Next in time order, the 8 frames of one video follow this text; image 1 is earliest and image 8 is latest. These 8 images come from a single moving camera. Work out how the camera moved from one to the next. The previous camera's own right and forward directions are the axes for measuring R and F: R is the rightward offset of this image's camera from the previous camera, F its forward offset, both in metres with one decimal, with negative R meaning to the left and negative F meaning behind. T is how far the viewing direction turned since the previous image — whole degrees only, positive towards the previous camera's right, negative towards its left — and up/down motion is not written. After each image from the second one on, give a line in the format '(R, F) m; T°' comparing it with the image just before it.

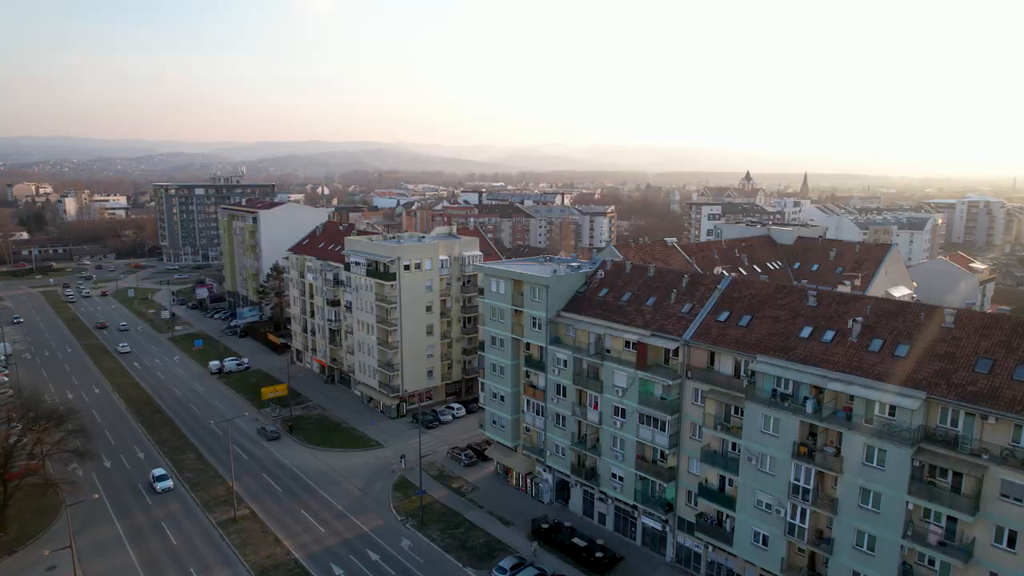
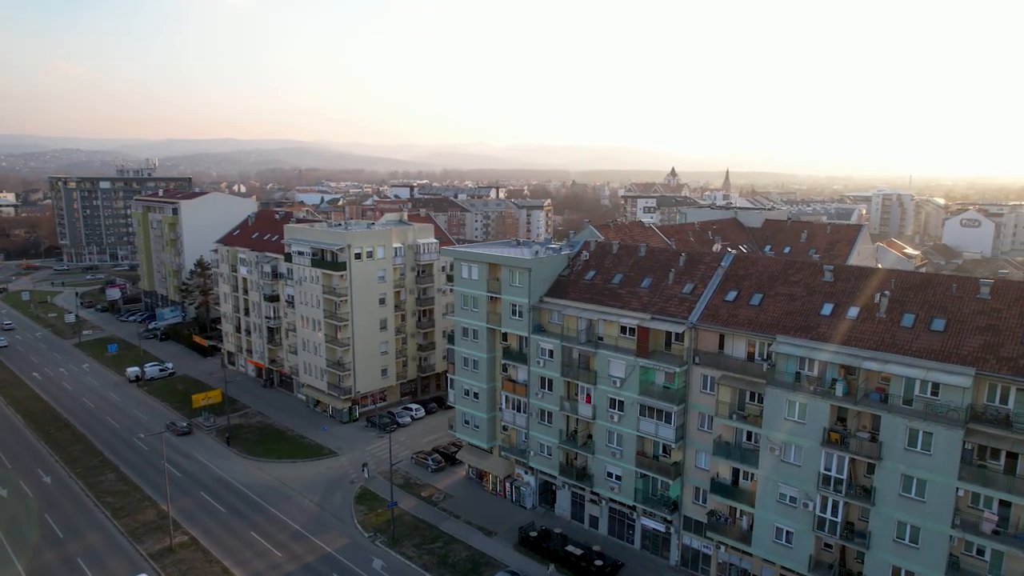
(-3.5, +4.8) m; +7°
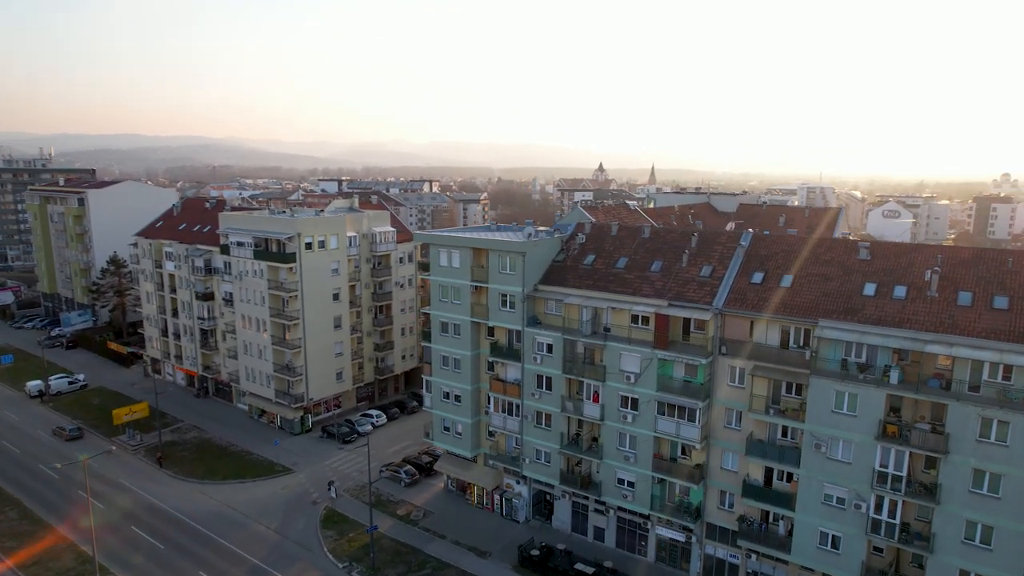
(-3.9, +5.1) m; +7°
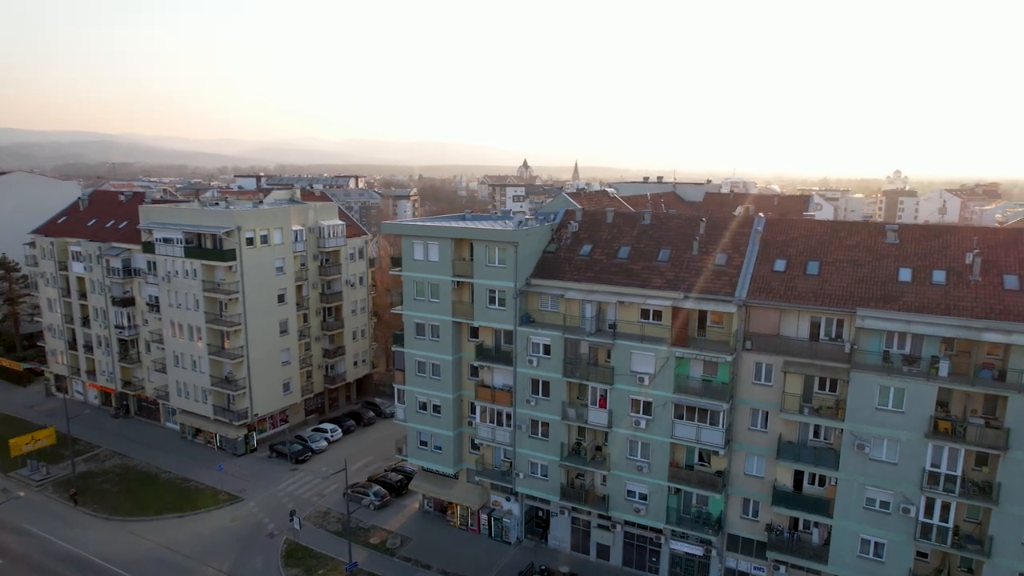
(-3.6, +4.4) m; +7°
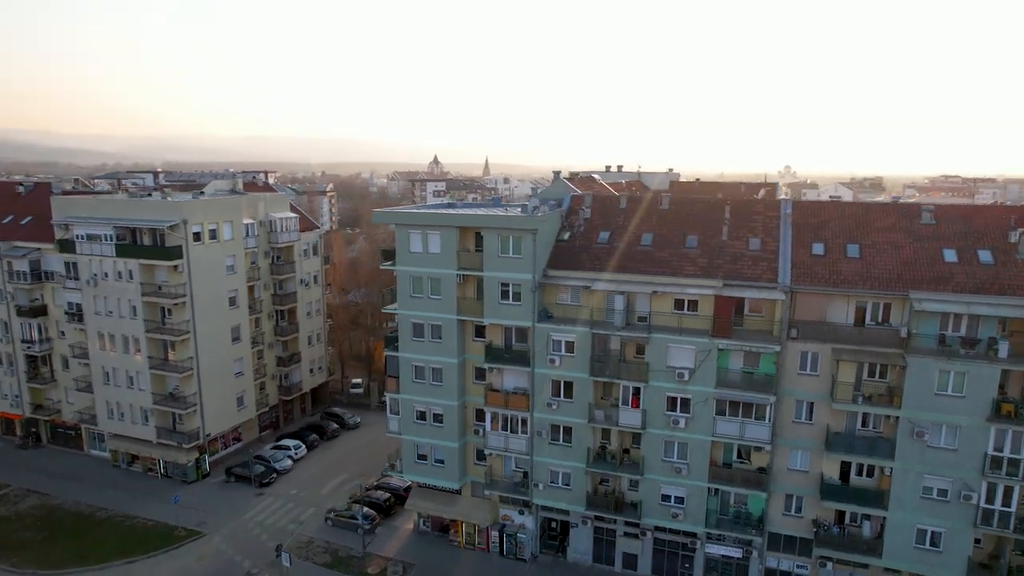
(-5.2, +3.6) m; +8°
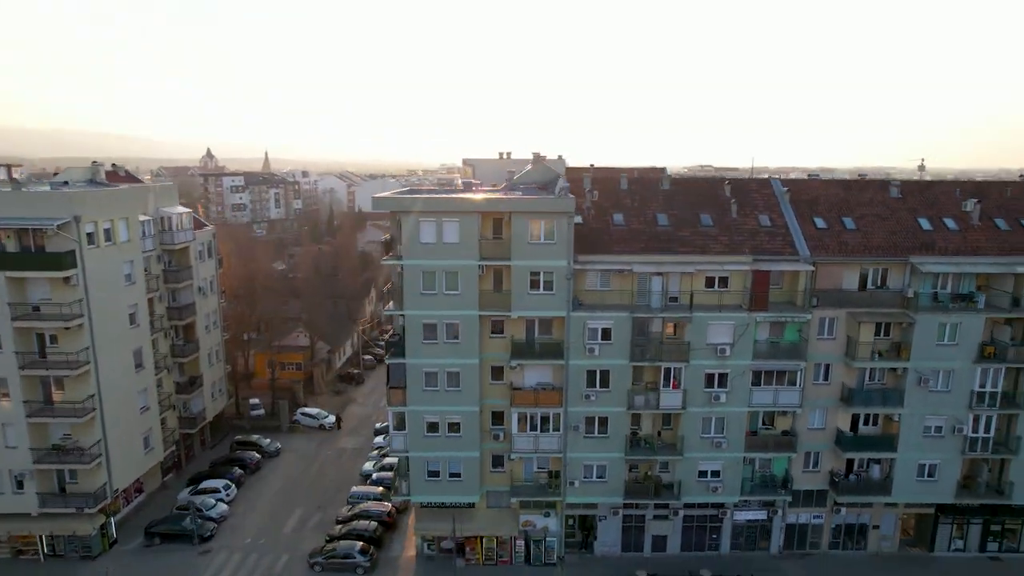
(-10.7, +4.2) m; +19°
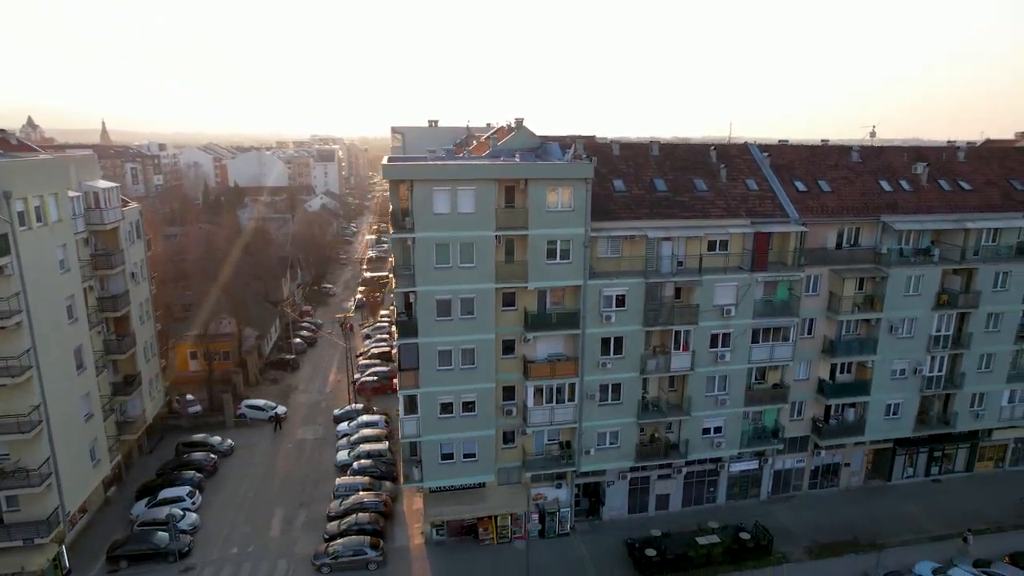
(-6.3, +1.7) m; +11°
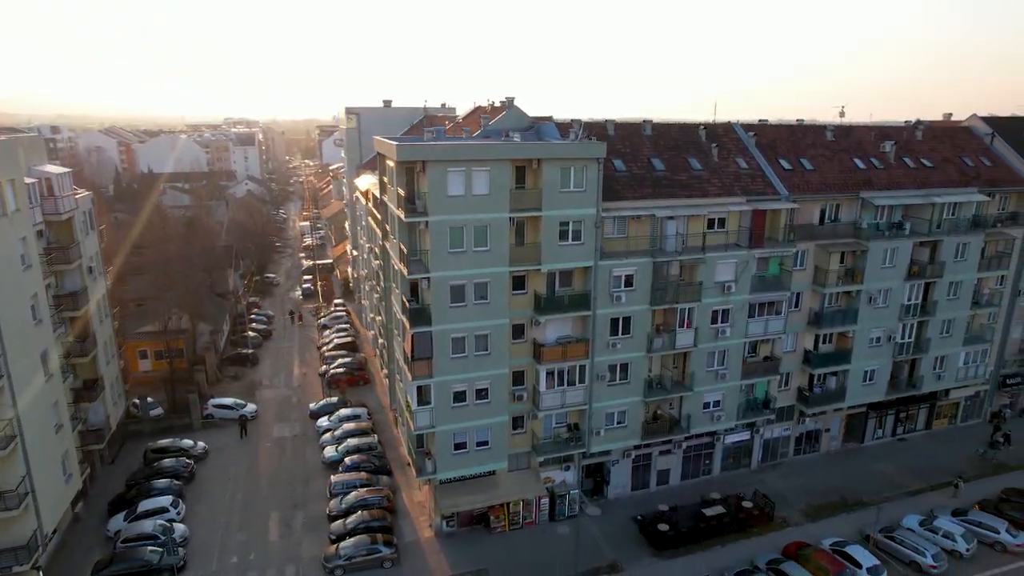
(-3.9, +0.9) m; +7°
